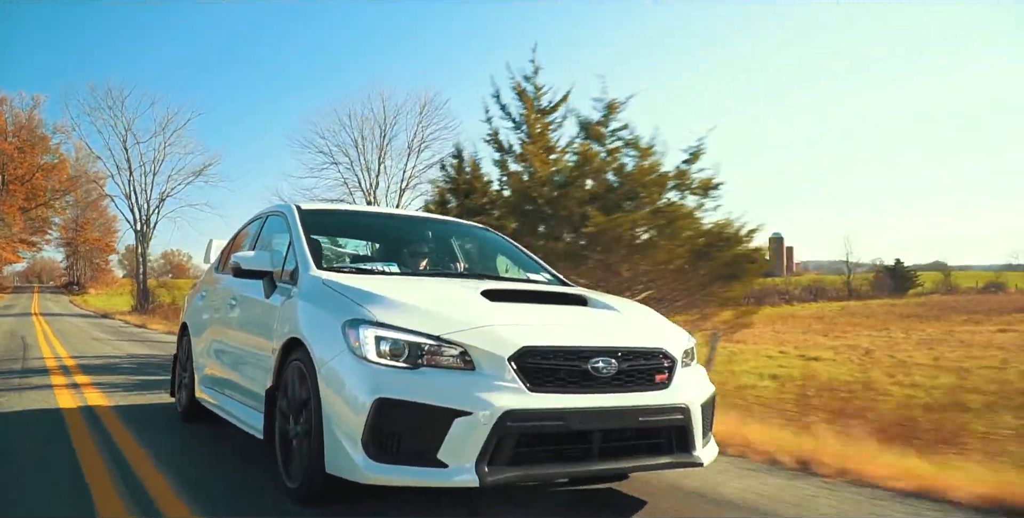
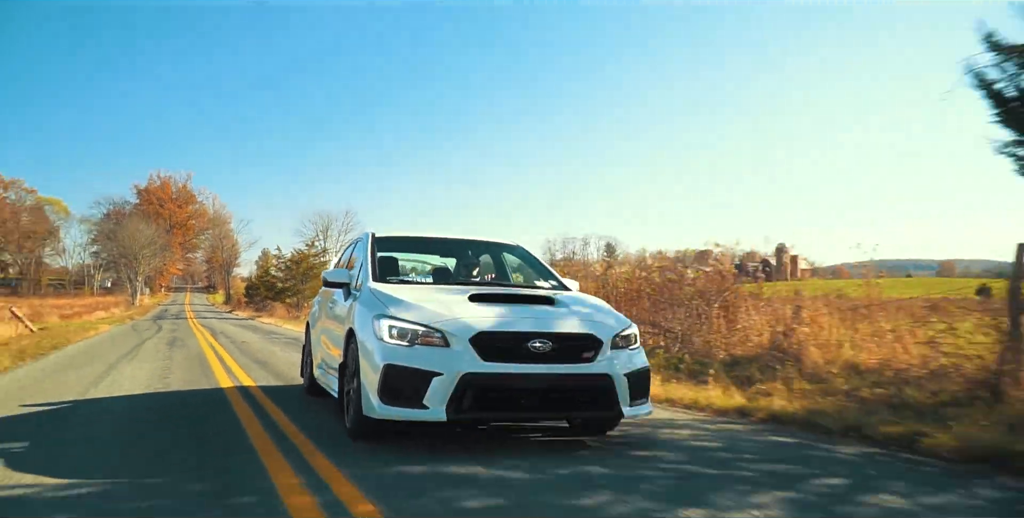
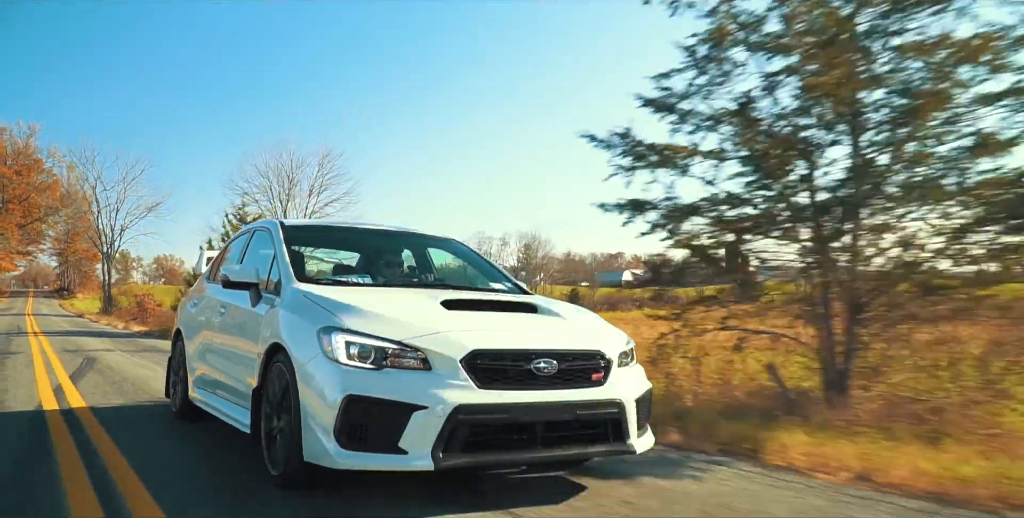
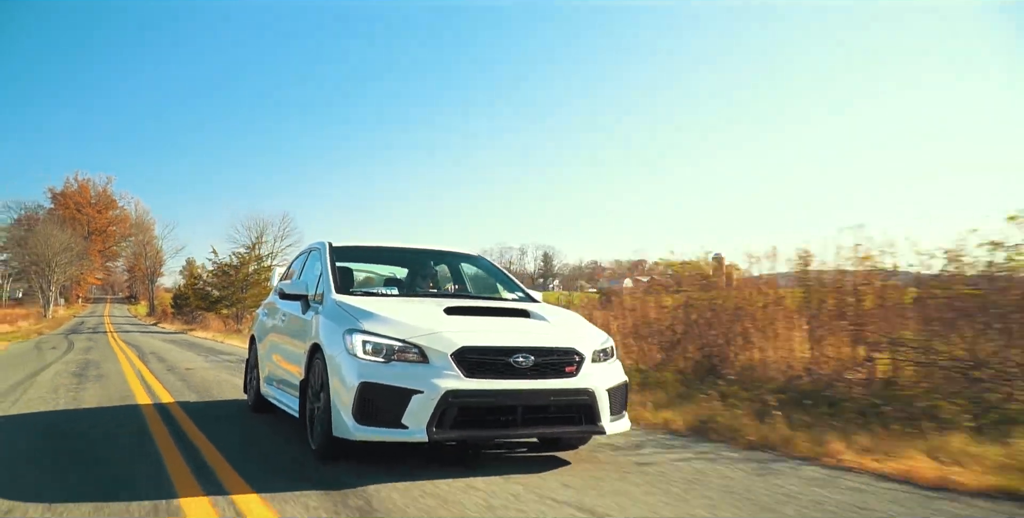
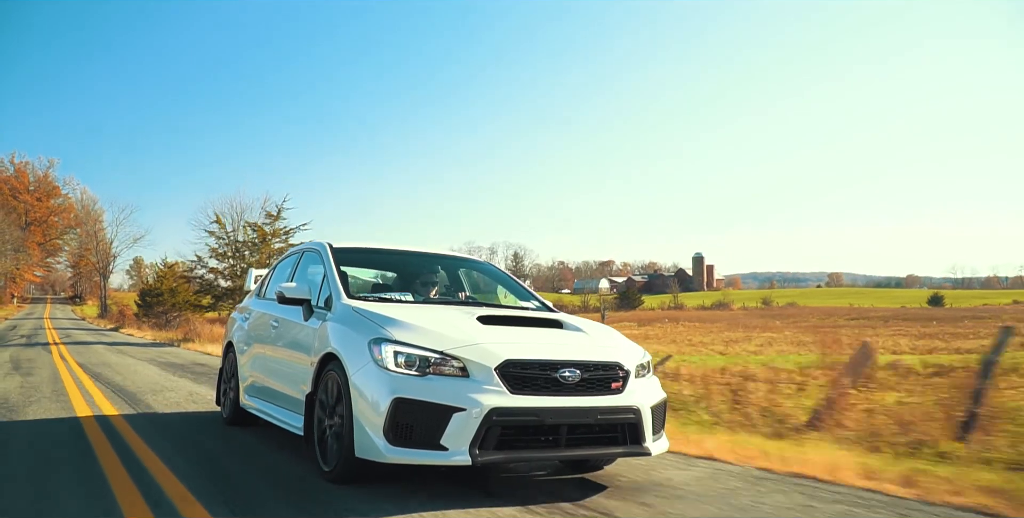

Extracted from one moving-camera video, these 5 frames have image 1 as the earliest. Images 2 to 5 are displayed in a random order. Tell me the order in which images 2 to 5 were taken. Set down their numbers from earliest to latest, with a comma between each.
3, 5, 4, 2
